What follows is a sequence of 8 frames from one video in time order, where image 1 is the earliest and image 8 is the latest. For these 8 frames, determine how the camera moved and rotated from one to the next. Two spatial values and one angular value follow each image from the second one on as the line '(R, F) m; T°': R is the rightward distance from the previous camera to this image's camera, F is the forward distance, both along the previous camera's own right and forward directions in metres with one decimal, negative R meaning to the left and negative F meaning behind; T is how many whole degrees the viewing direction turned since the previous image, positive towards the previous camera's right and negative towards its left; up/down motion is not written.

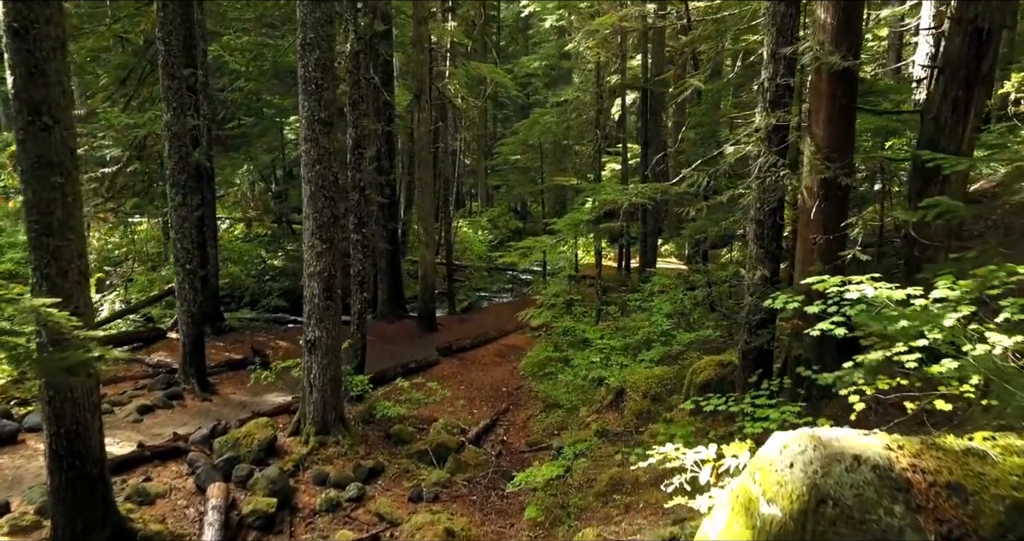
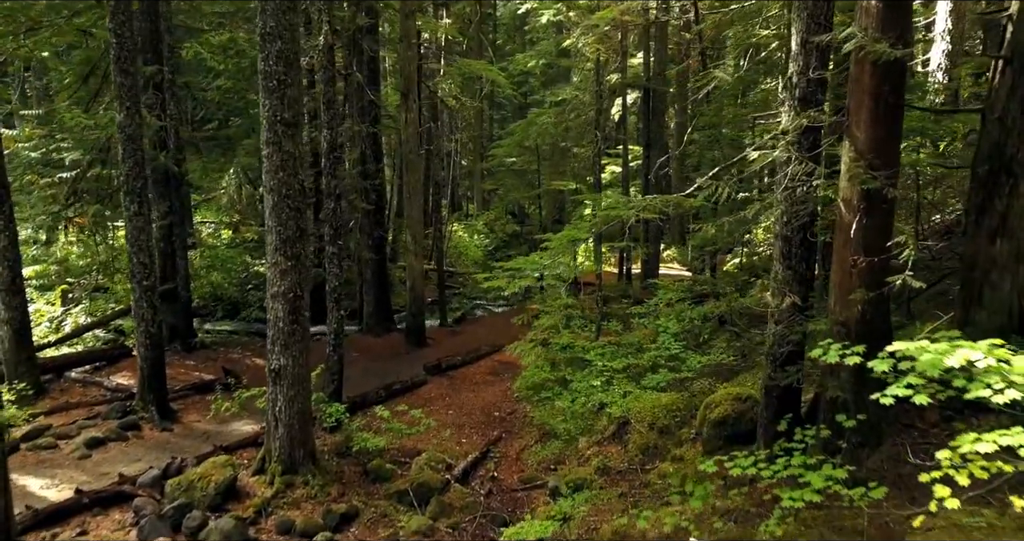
(+0.1, +1.0) m; 0°
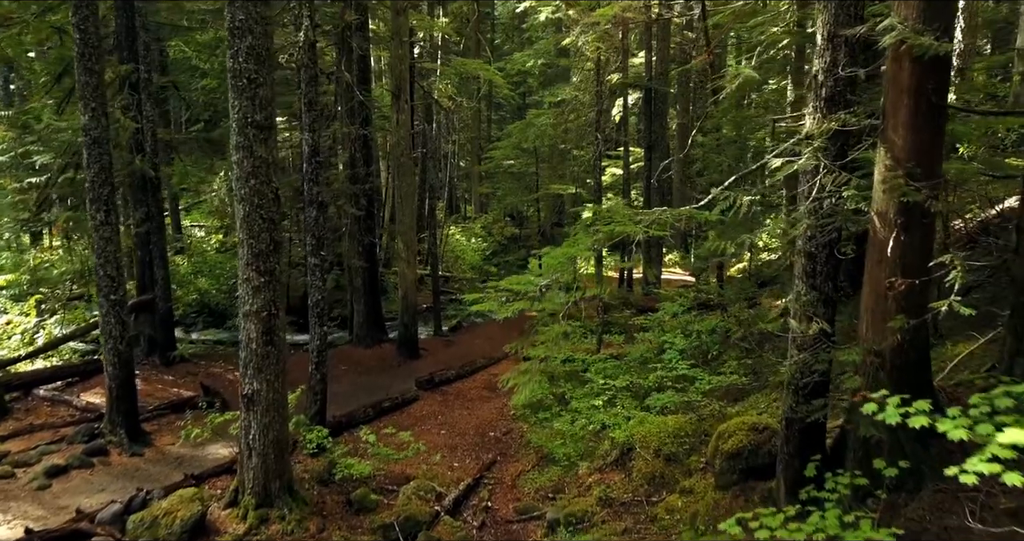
(+0.1, +0.7) m; 0°
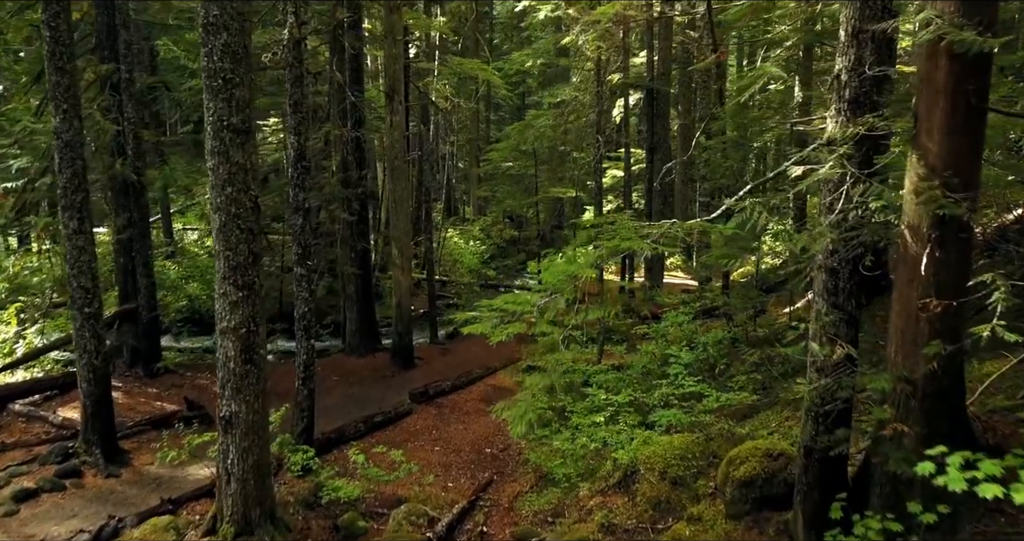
(0.0, +0.5) m; 0°
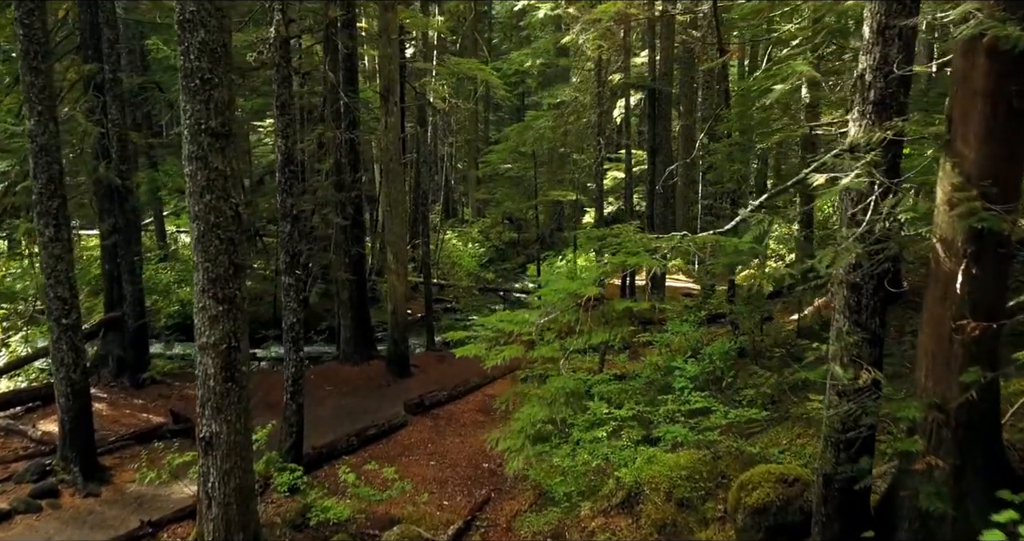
(0.0, +0.4) m; 0°
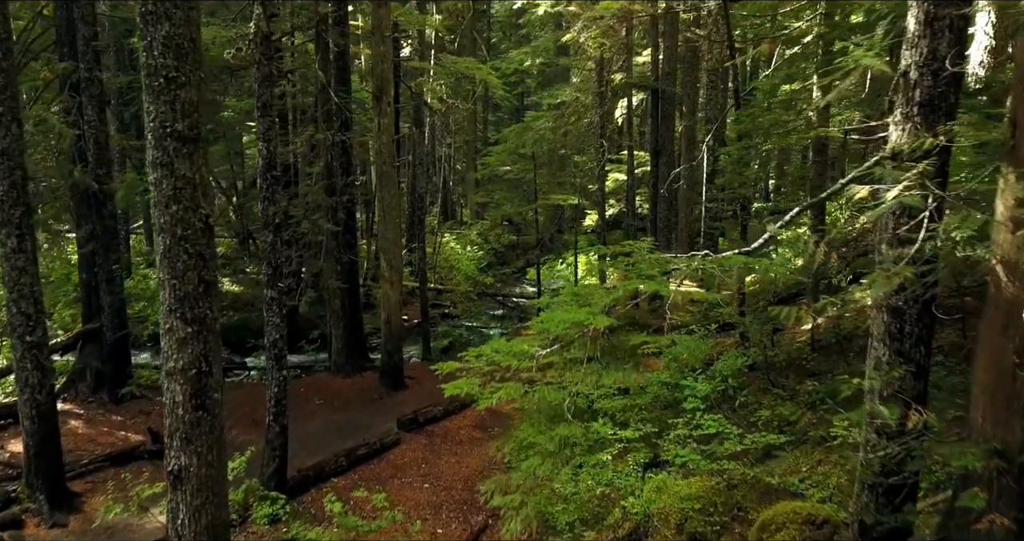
(0.0, +0.6) m; 0°
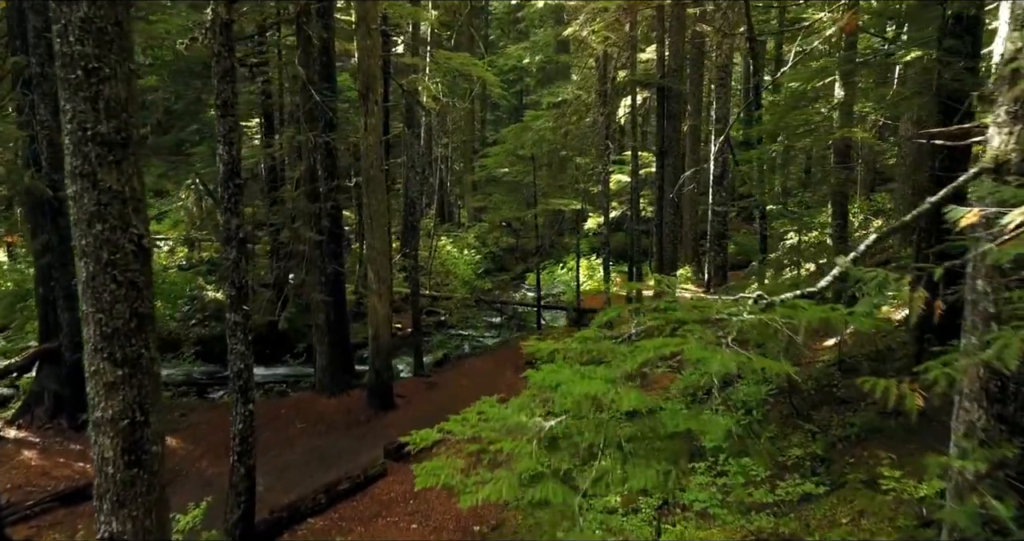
(0.0, +0.9) m; 0°
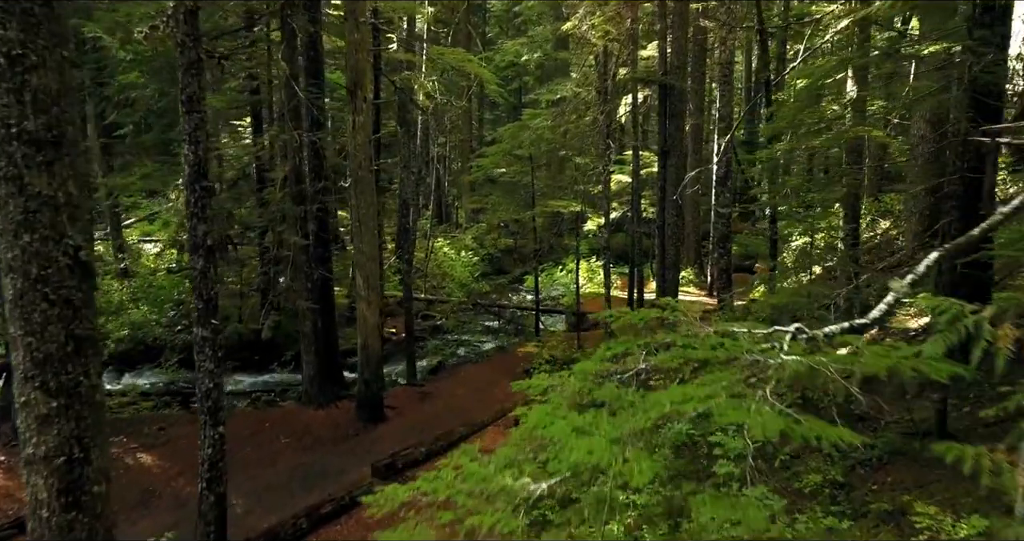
(+0.1, +0.6) m; 0°
